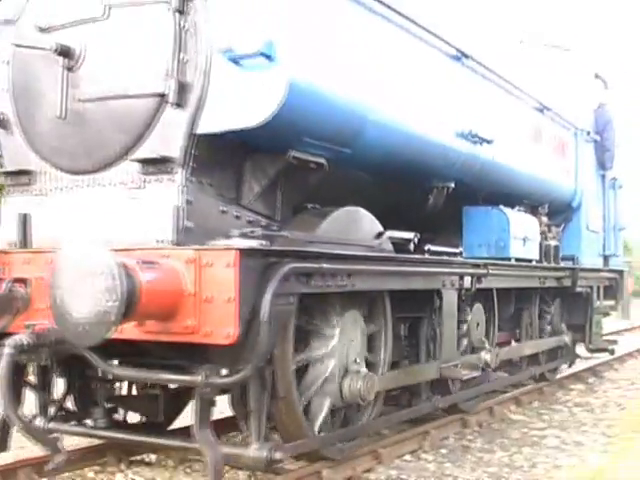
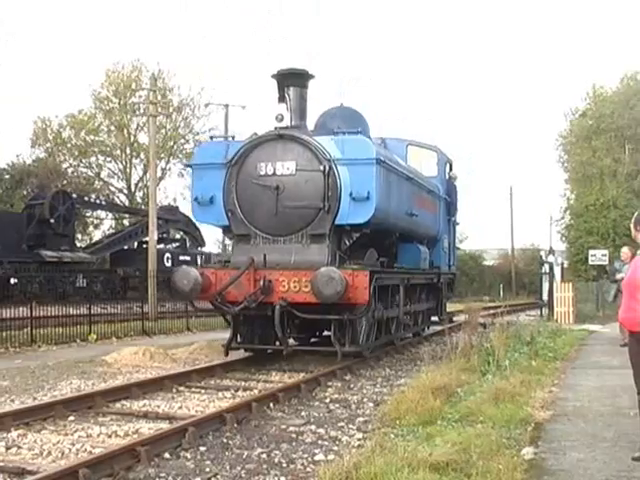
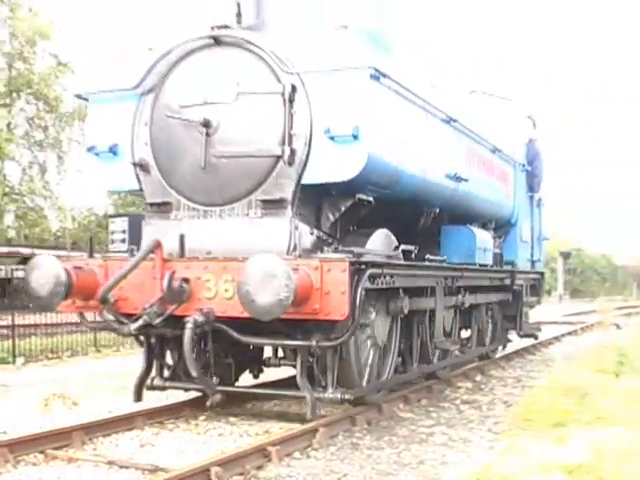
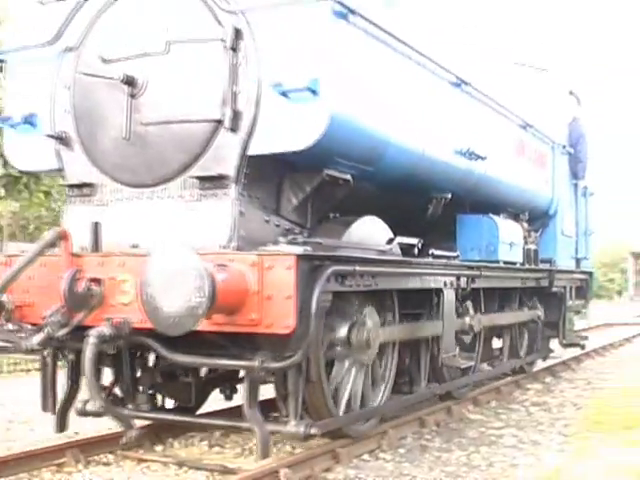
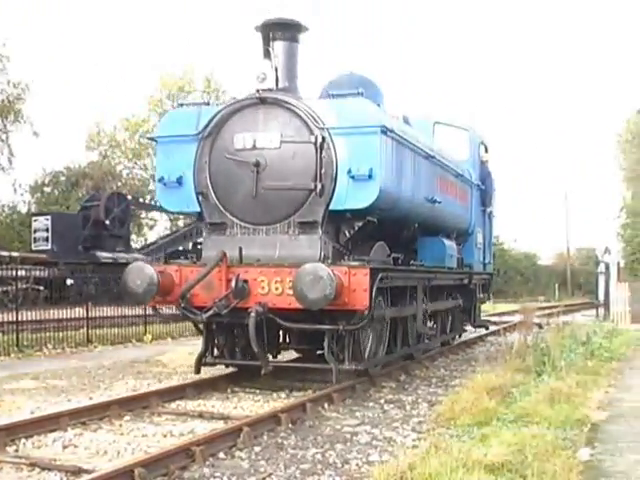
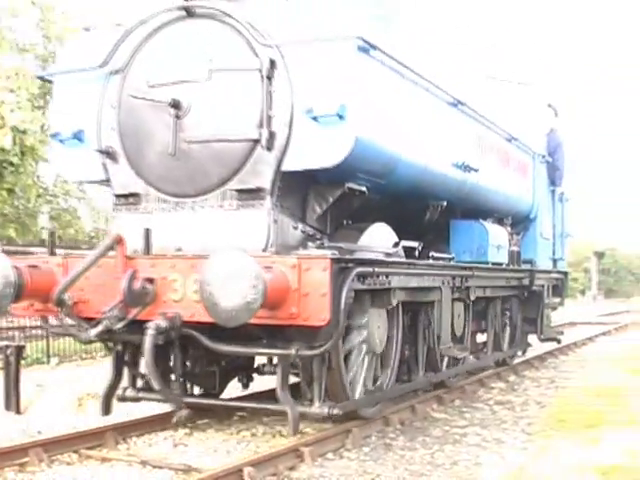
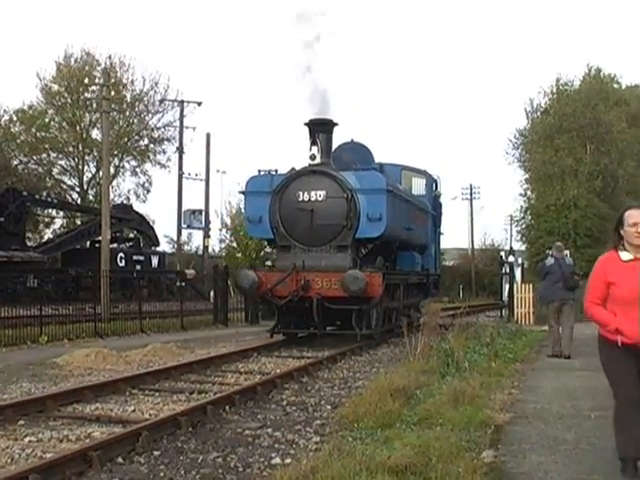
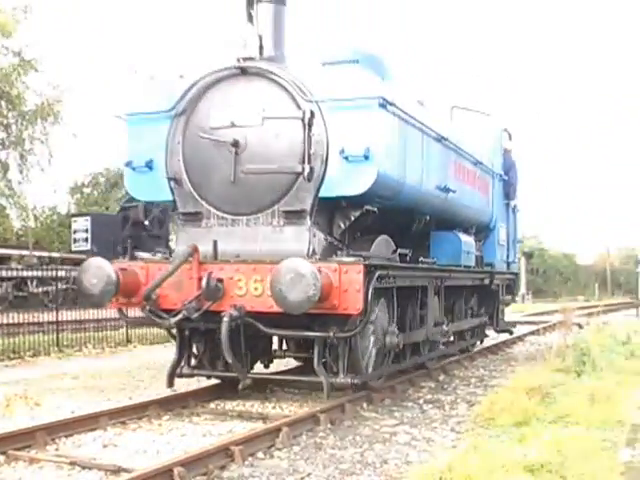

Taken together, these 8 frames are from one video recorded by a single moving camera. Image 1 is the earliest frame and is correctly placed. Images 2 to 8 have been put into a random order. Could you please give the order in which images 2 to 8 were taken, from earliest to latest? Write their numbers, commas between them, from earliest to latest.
4, 6, 3, 8, 5, 2, 7
